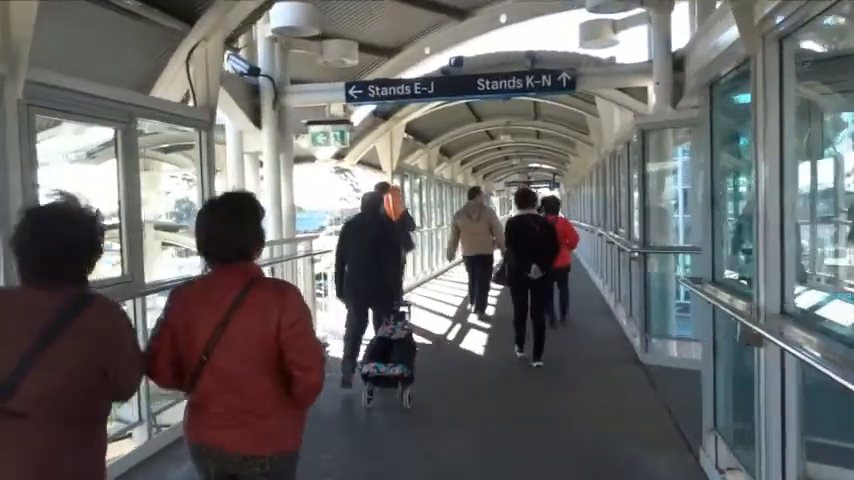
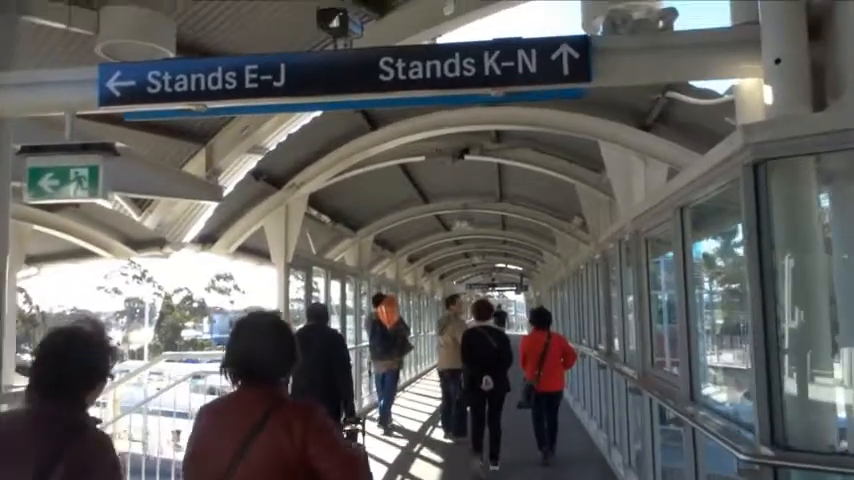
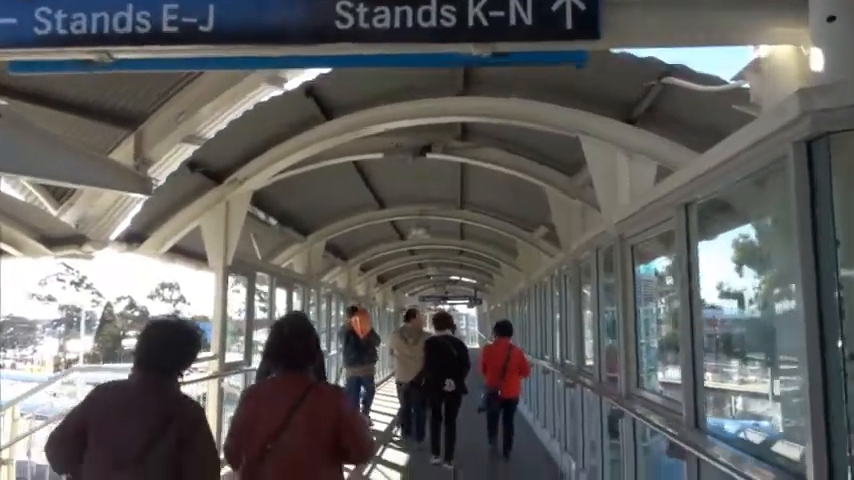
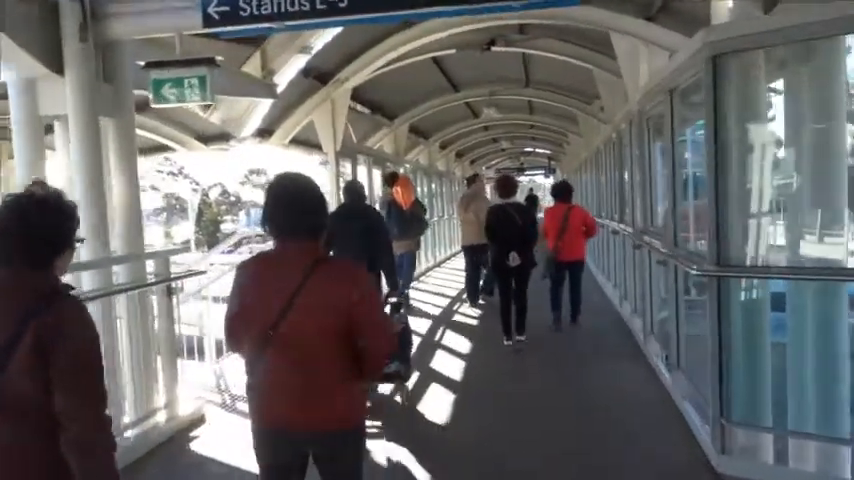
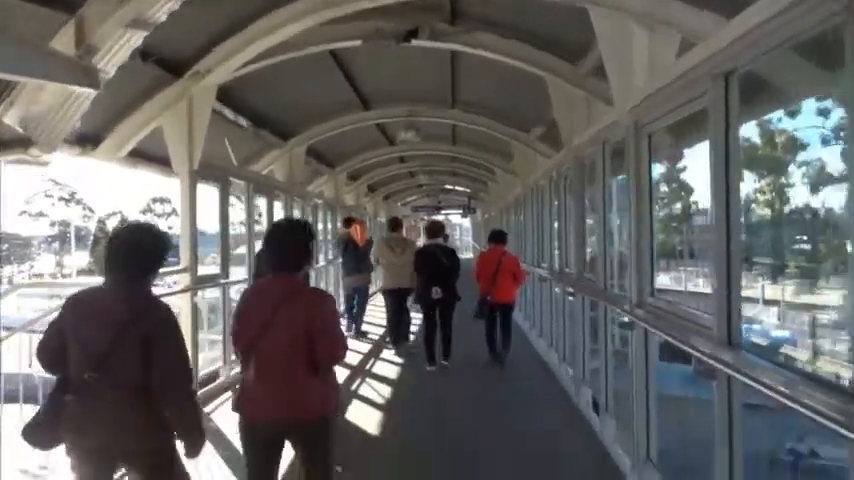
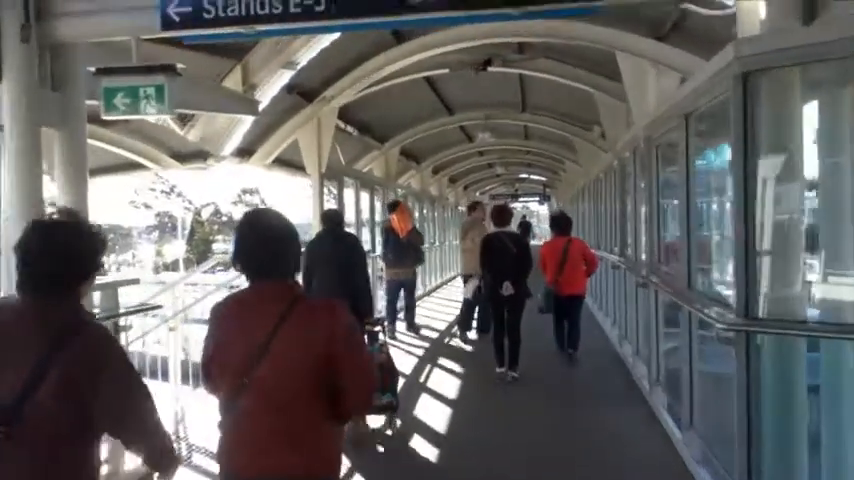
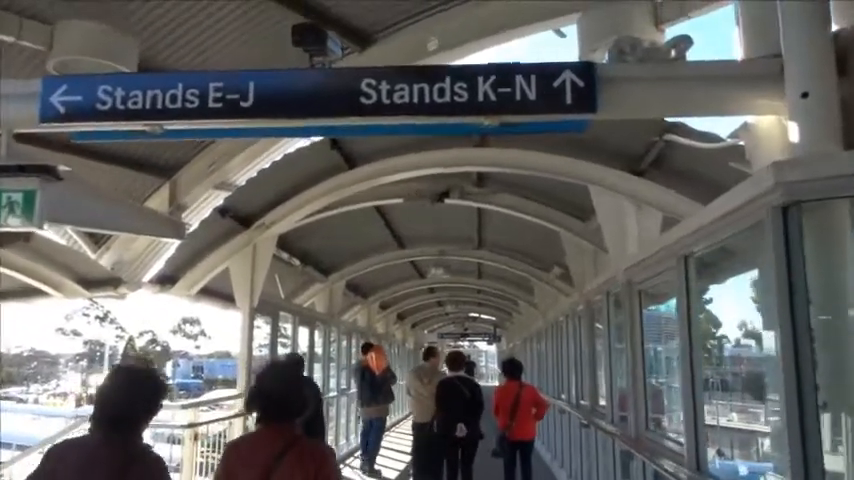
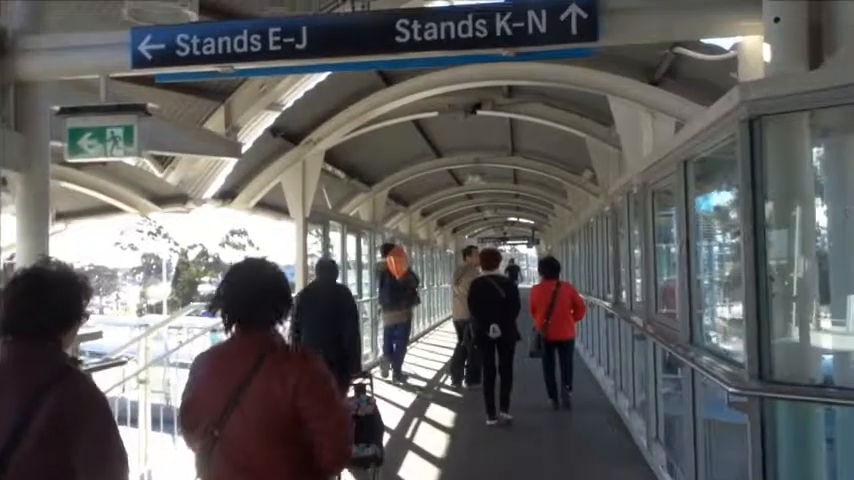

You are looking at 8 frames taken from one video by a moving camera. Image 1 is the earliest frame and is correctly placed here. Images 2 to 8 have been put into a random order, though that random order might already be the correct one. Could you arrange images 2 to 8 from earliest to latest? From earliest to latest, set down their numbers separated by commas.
4, 6, 8, 2, 7, 3, 5
